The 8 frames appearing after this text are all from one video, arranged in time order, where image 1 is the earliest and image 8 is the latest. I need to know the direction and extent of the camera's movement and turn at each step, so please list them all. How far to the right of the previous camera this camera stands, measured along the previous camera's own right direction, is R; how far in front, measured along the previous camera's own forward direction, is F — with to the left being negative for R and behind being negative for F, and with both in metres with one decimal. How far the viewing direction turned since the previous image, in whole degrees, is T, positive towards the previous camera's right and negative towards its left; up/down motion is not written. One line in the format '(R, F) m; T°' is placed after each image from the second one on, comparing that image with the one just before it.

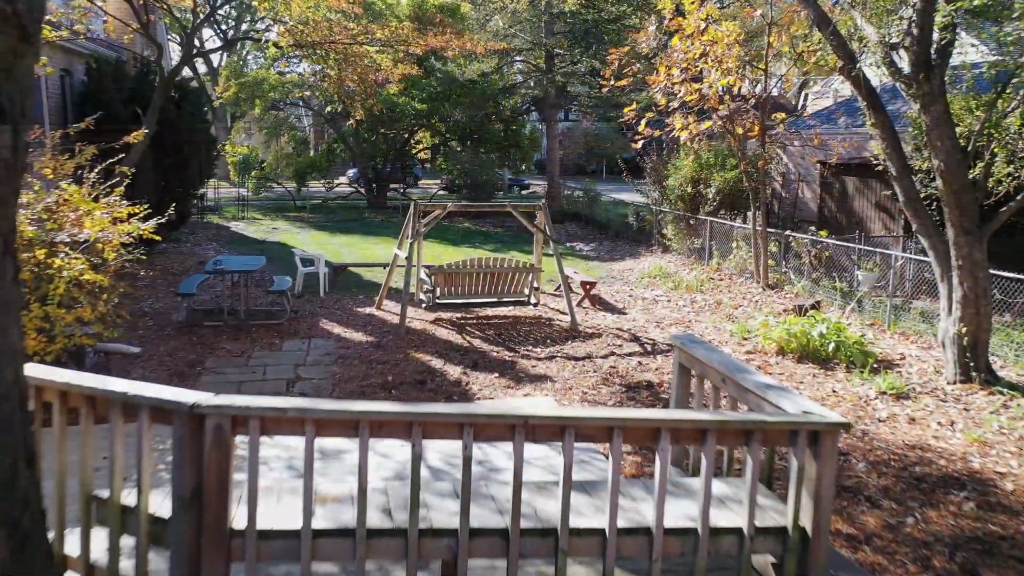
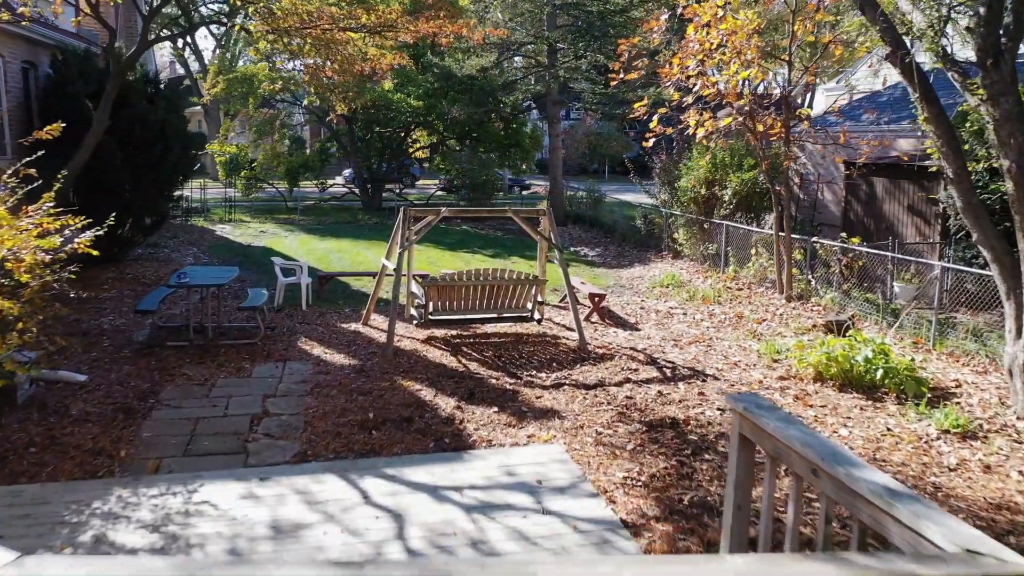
(0.0, +1.0) m; 0°
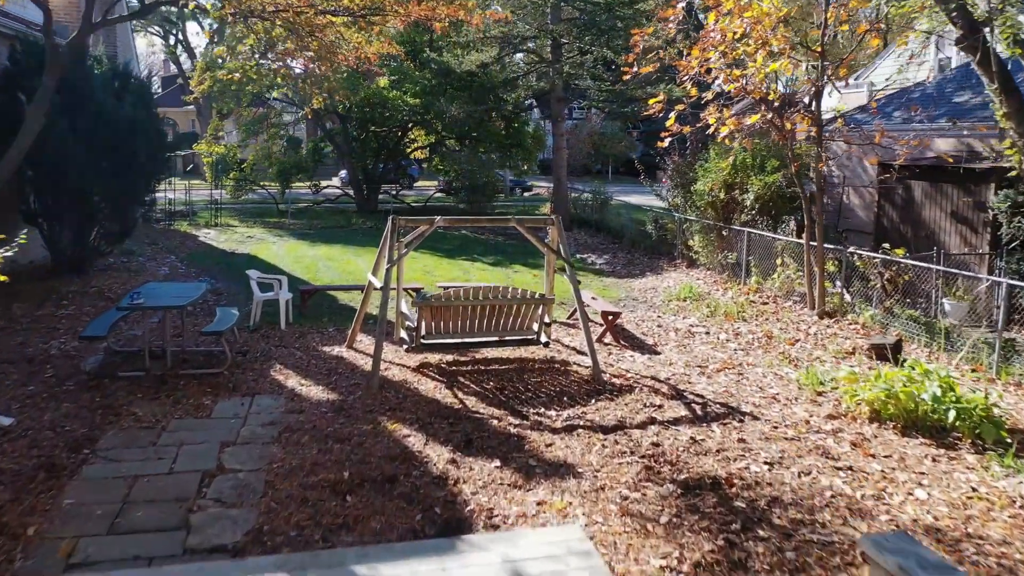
(0.0, +1.1) m; 0°
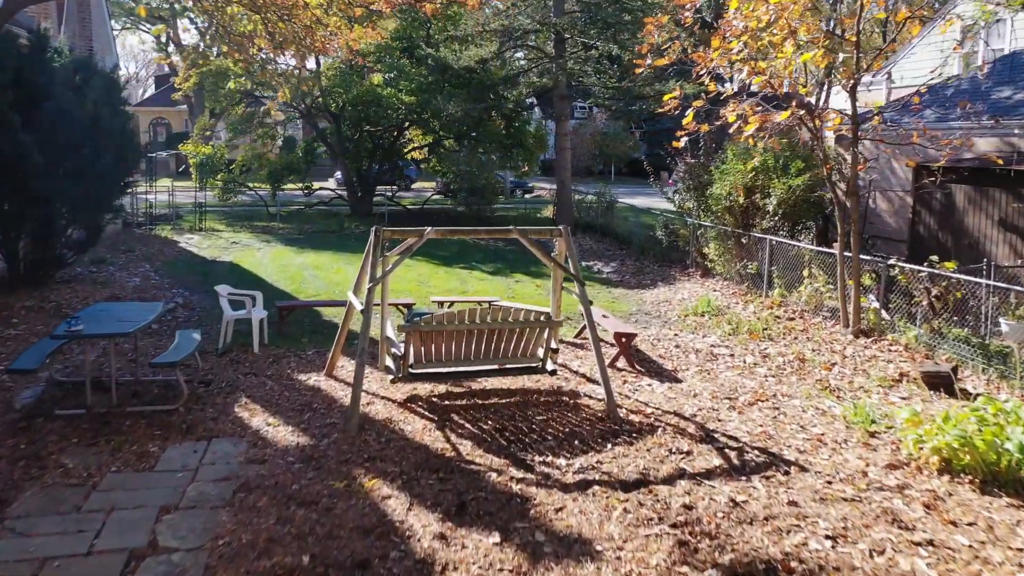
(0.0, +1.0) m; 0°
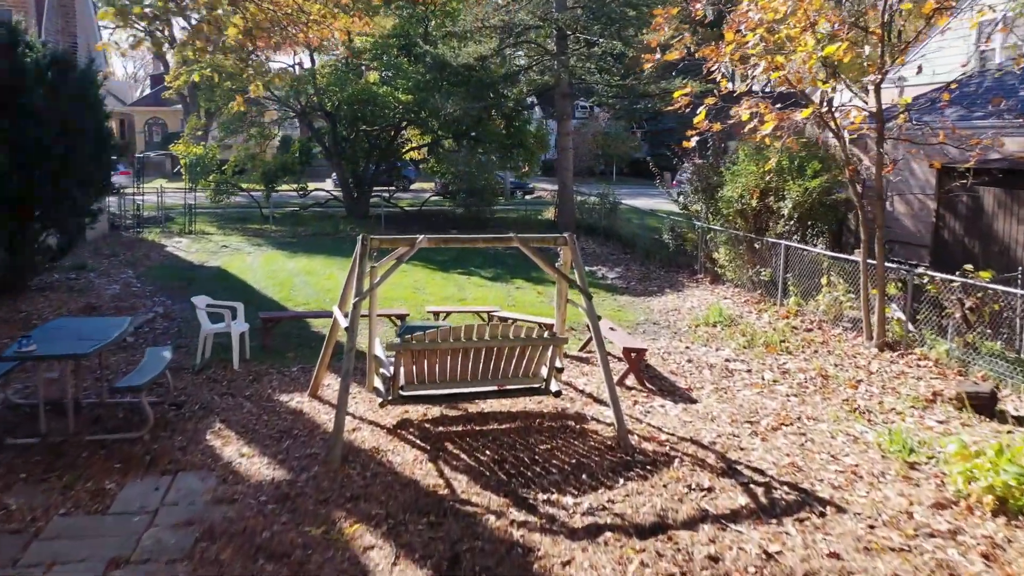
(0.0, +0.6) m; 0°
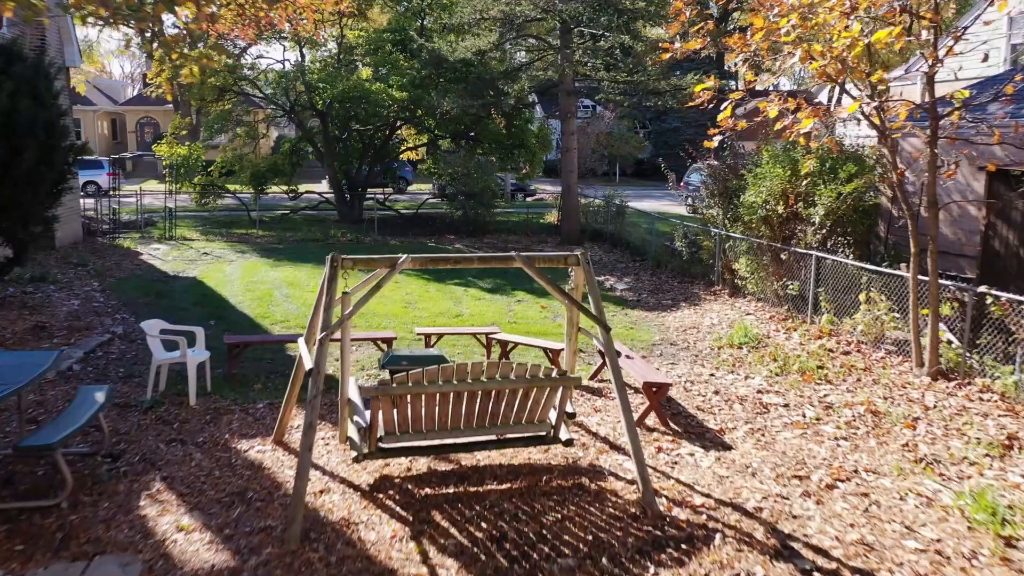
(0.0, +1.1) m; 0°
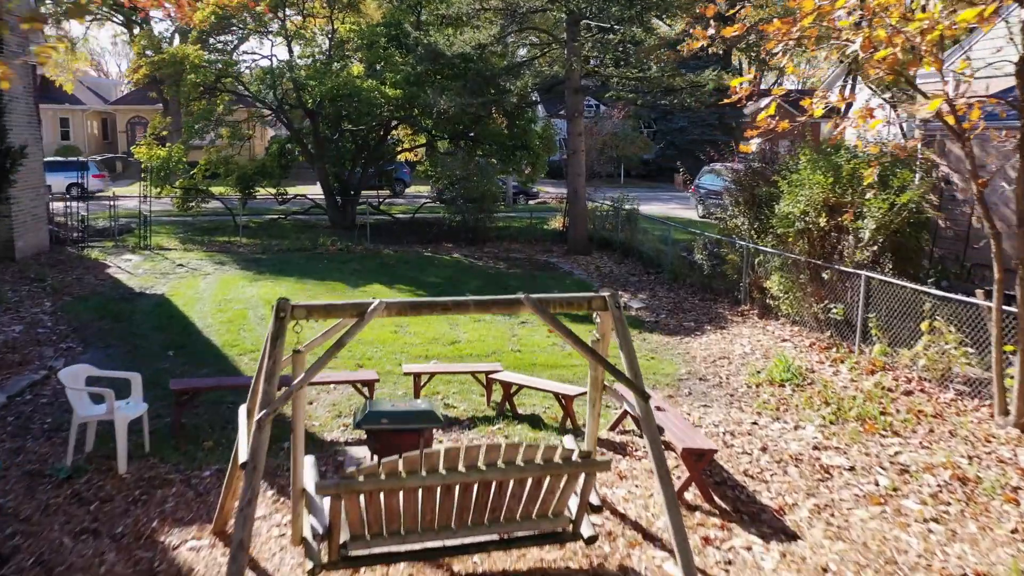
(0.0, +1.3) m; 0°
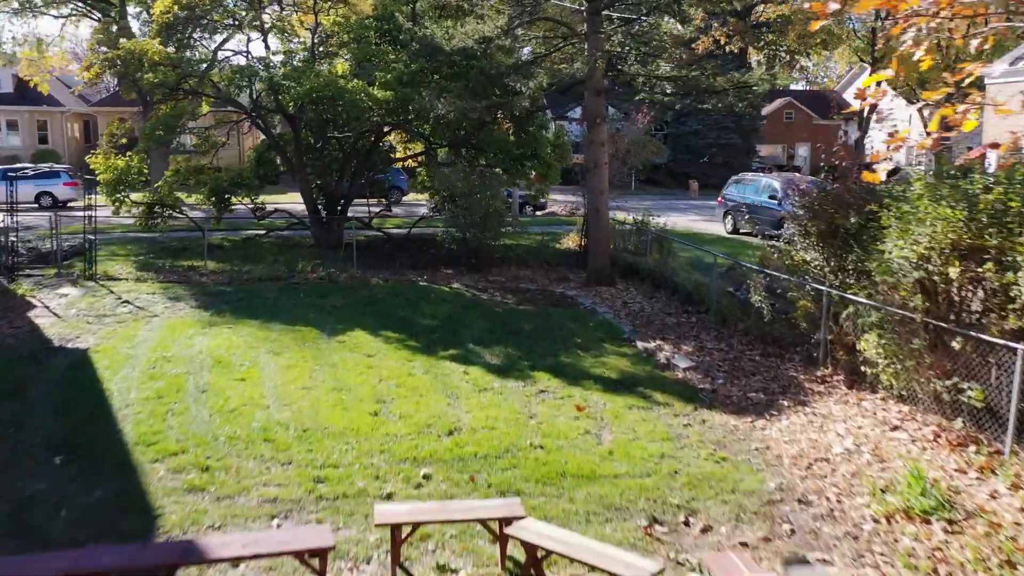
(-0.1, +2.3) m; 0°
